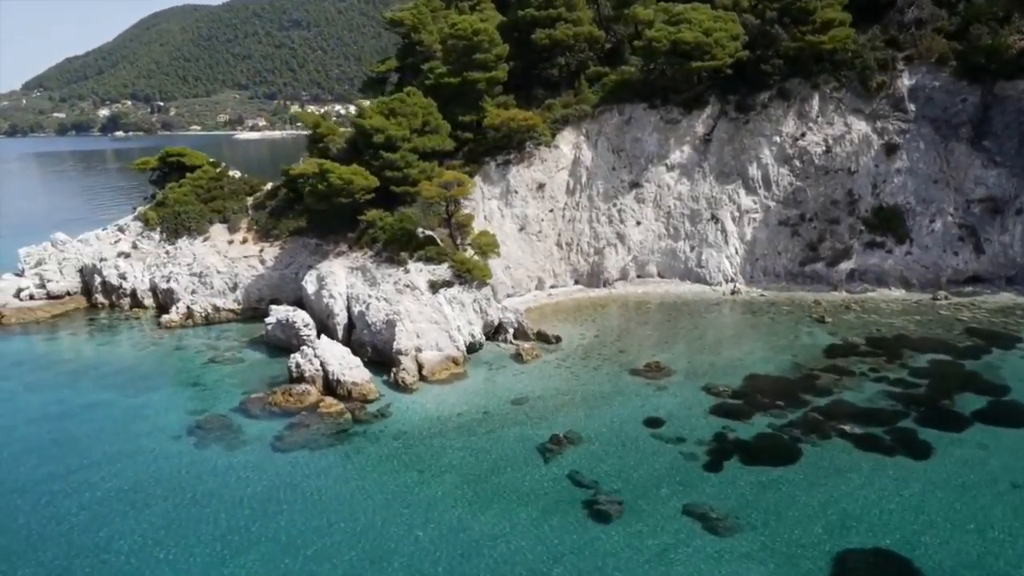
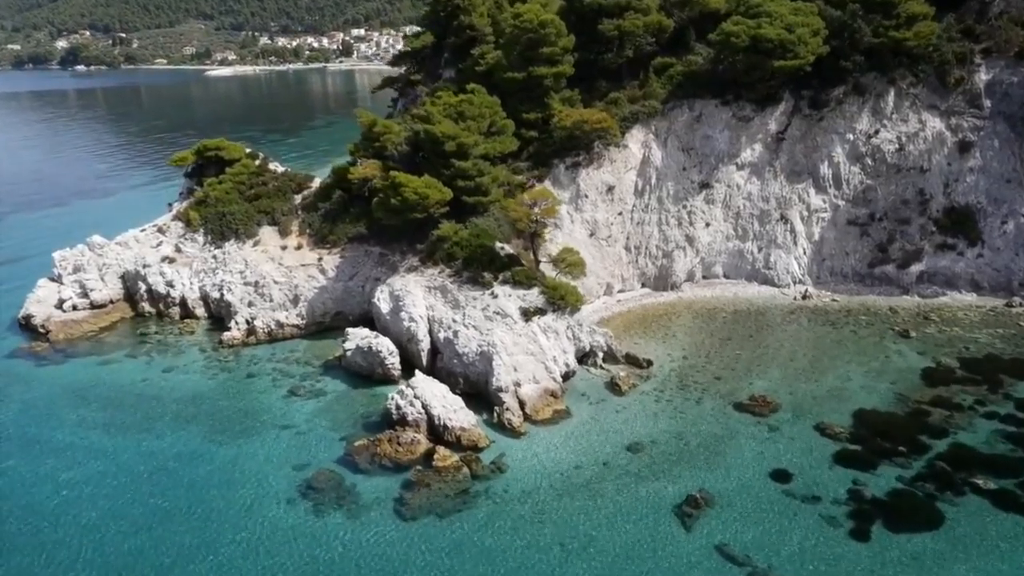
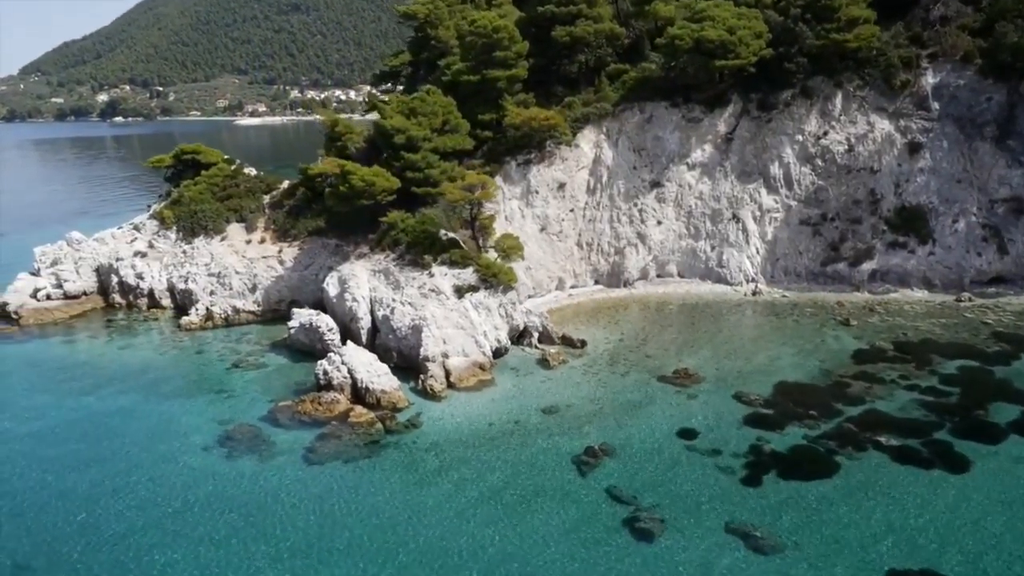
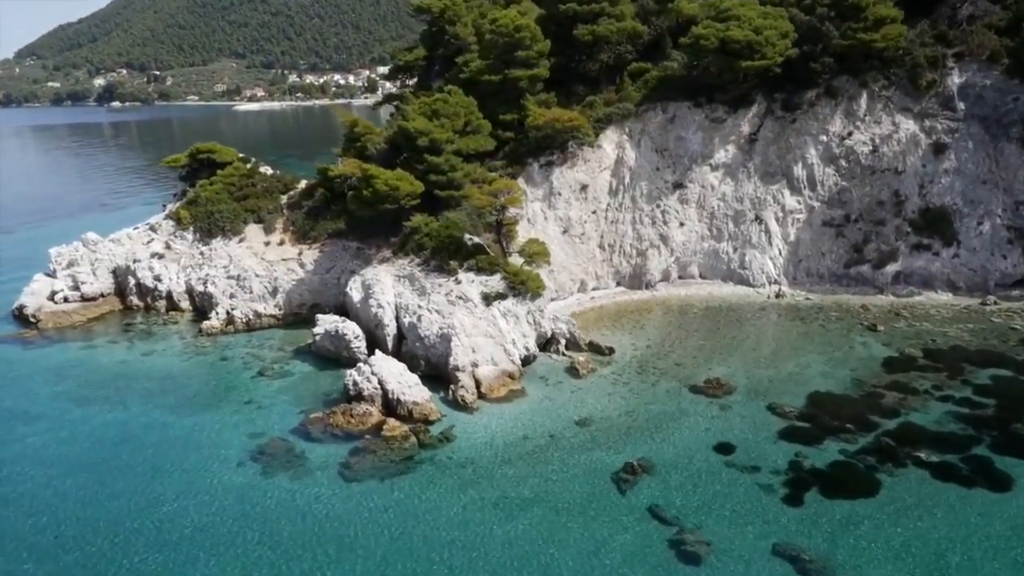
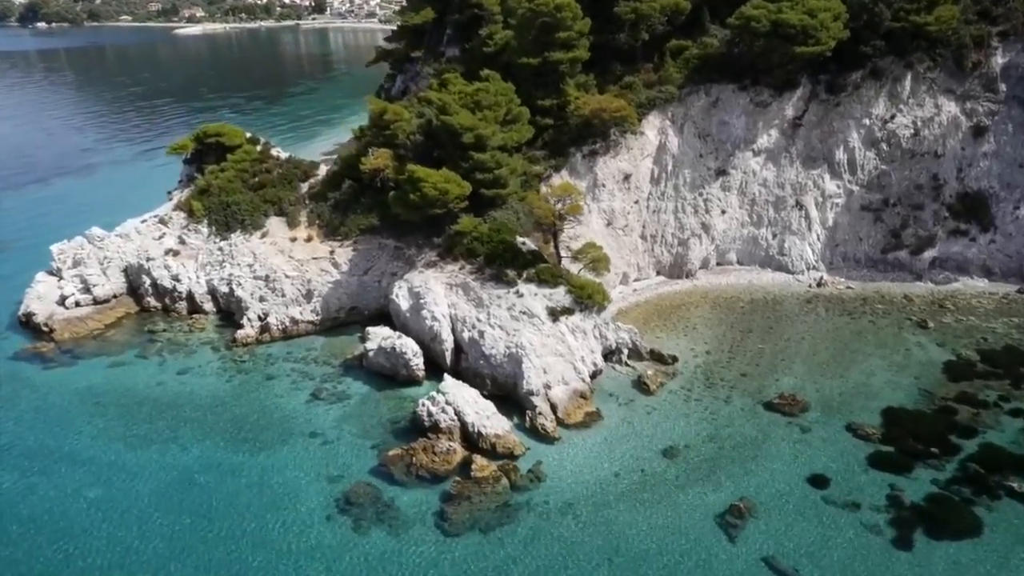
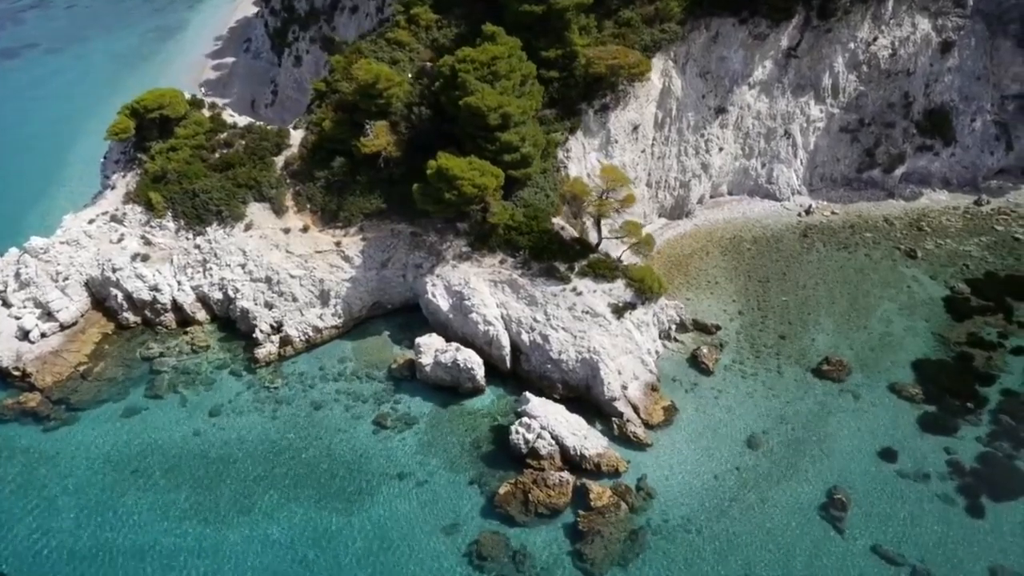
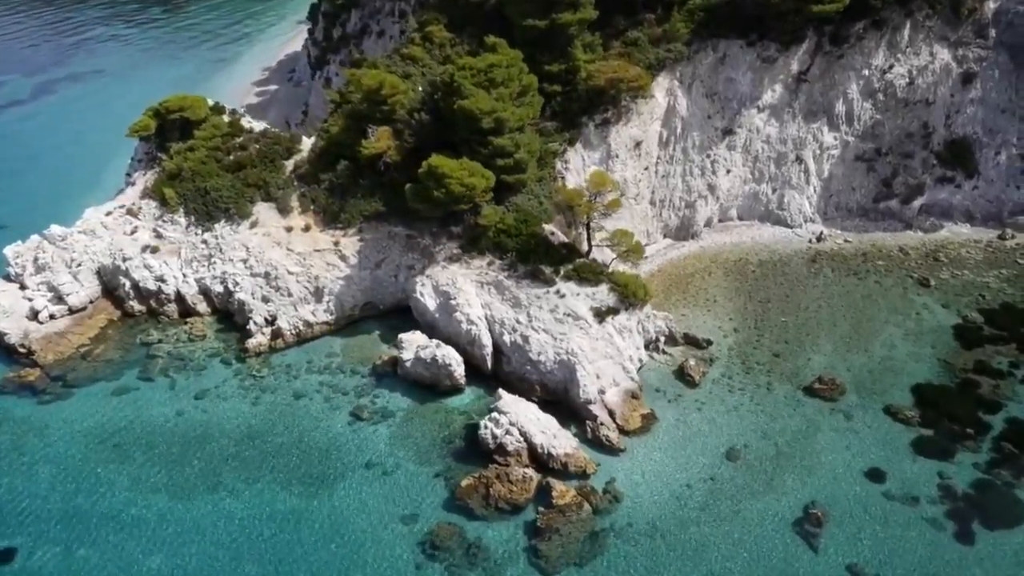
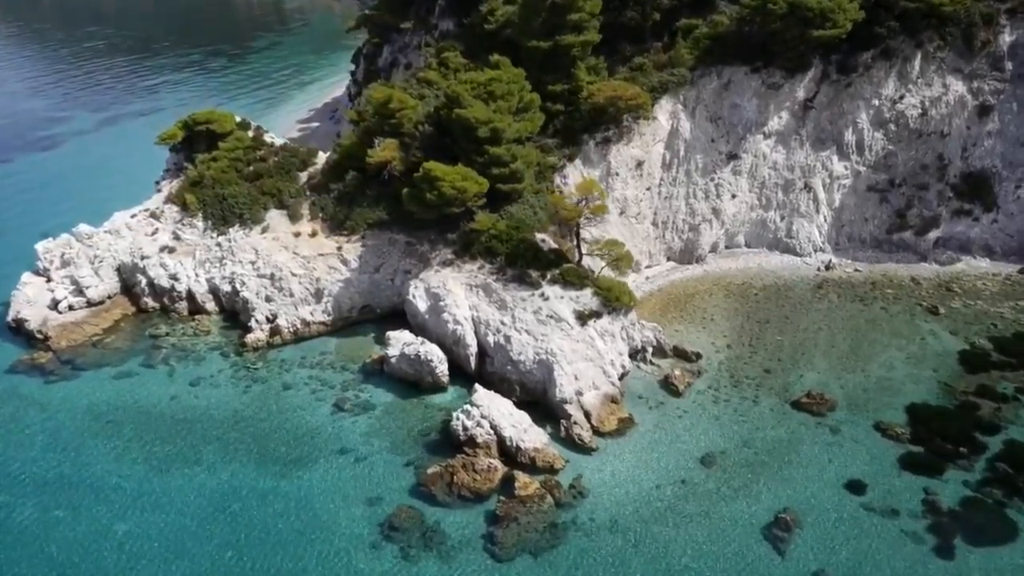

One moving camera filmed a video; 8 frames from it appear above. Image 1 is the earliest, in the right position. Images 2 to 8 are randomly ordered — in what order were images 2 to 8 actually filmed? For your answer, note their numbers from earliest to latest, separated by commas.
3, 4, 2, 5, 8, 7, 6
